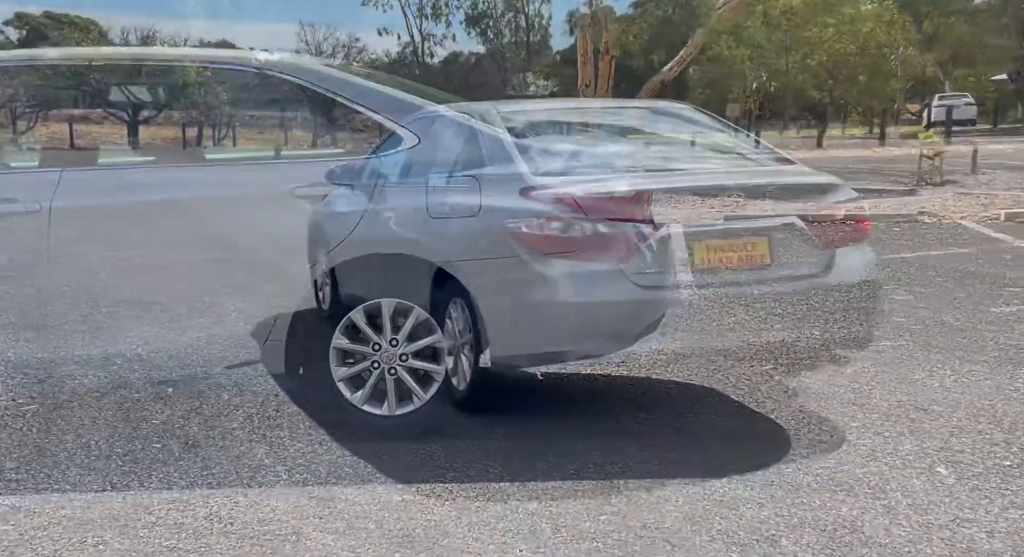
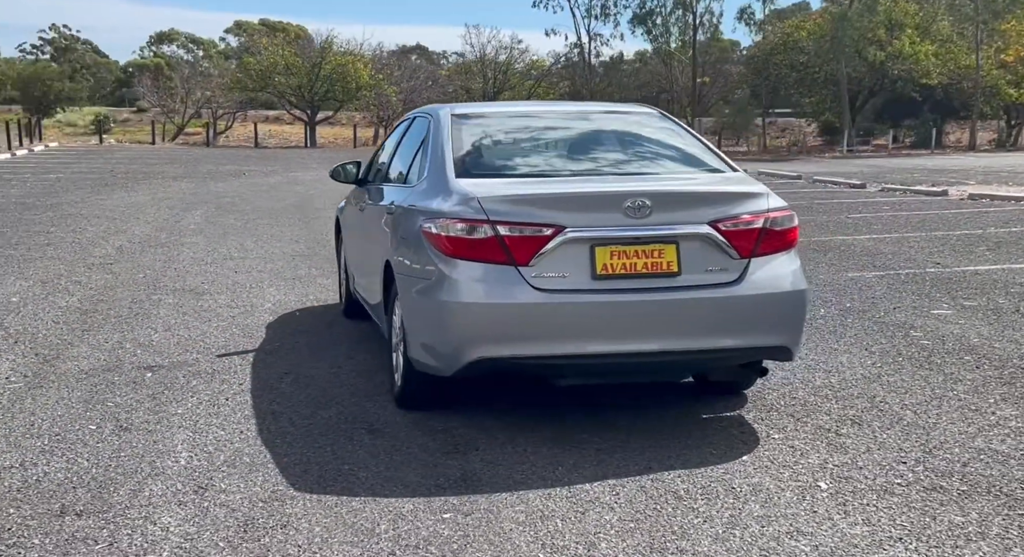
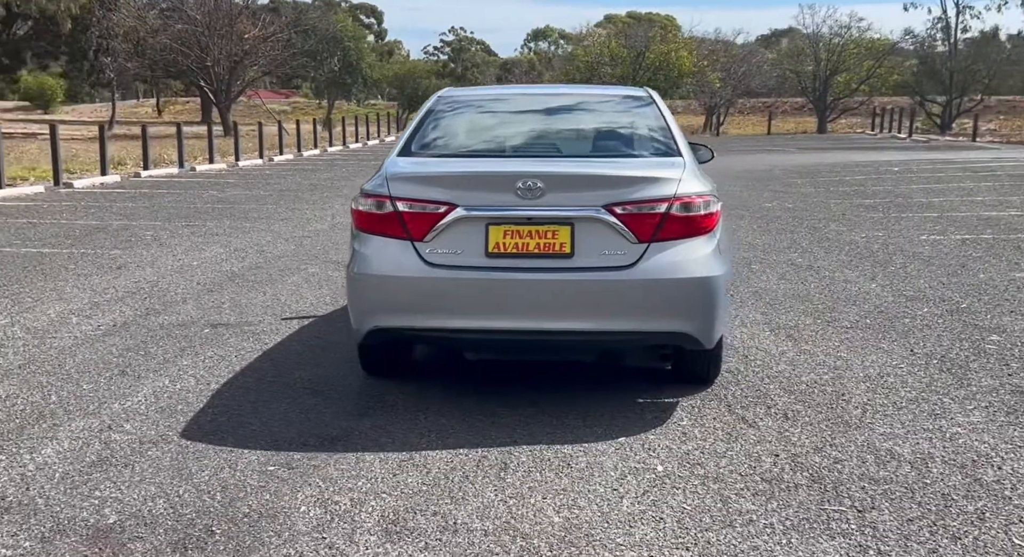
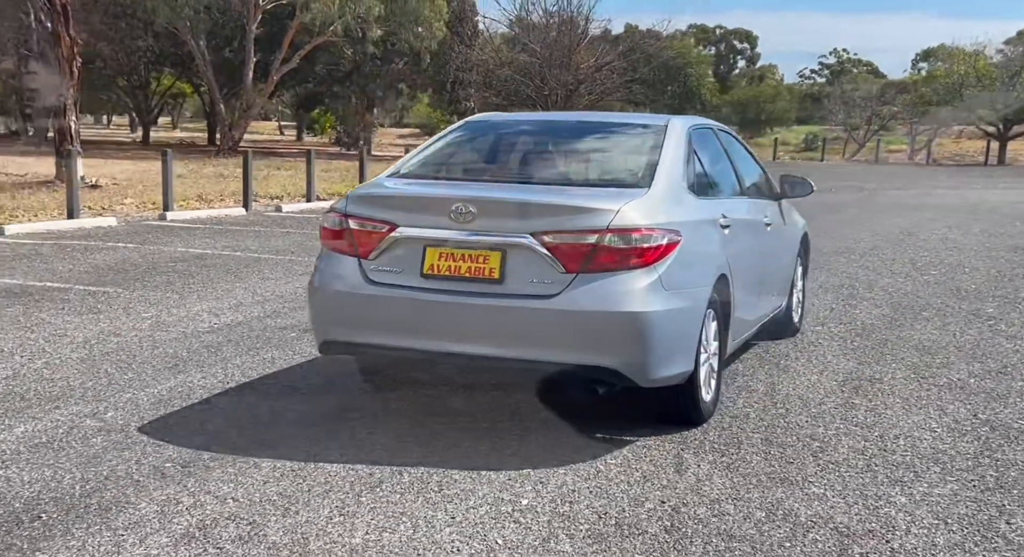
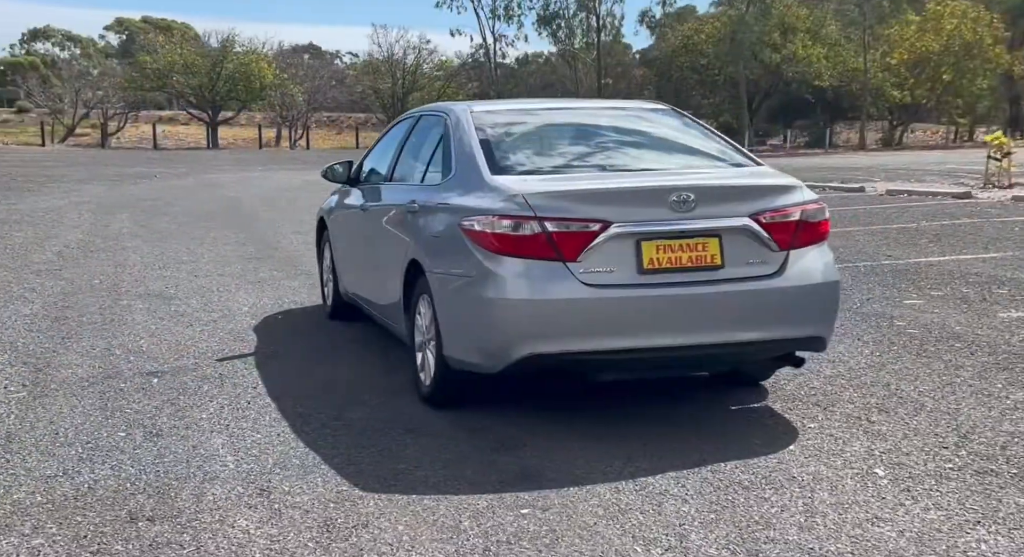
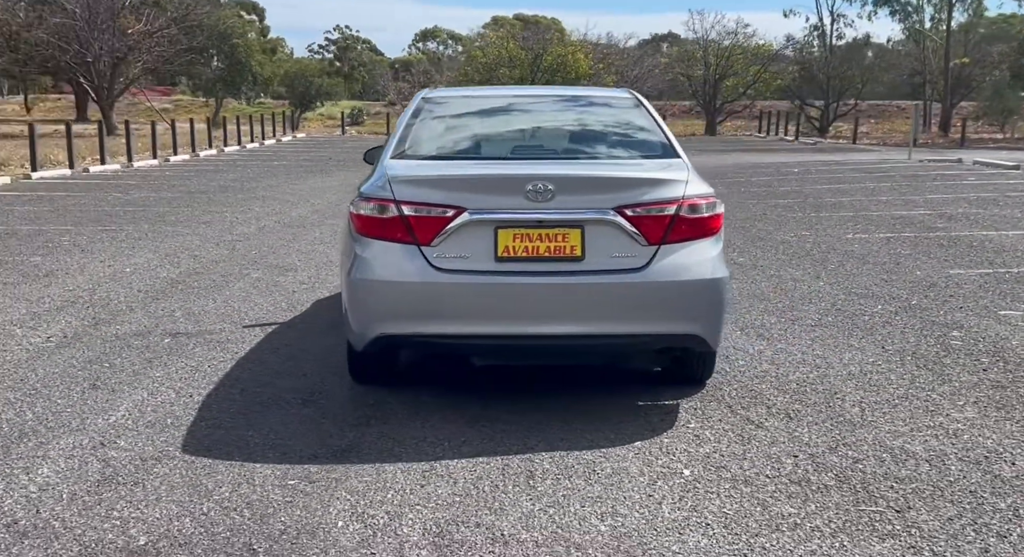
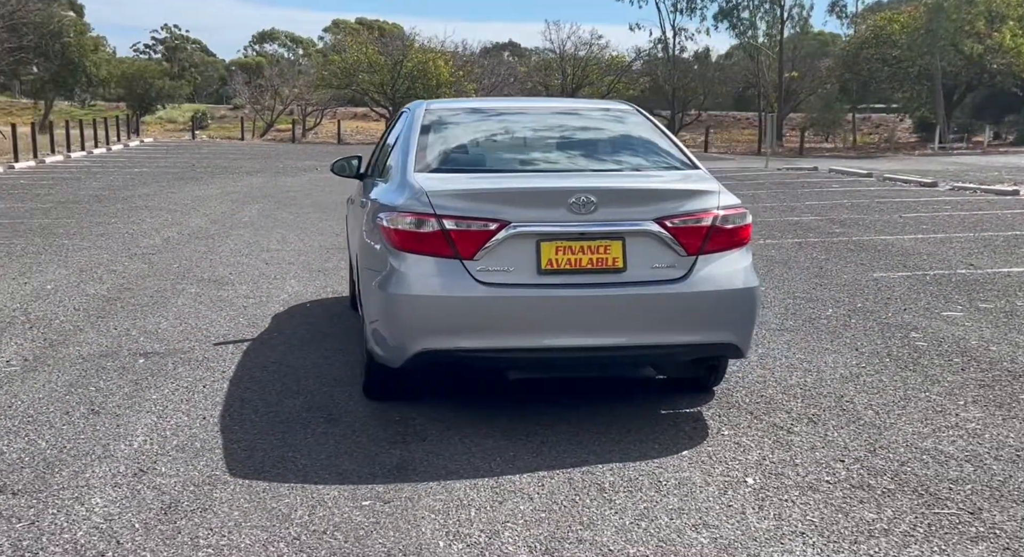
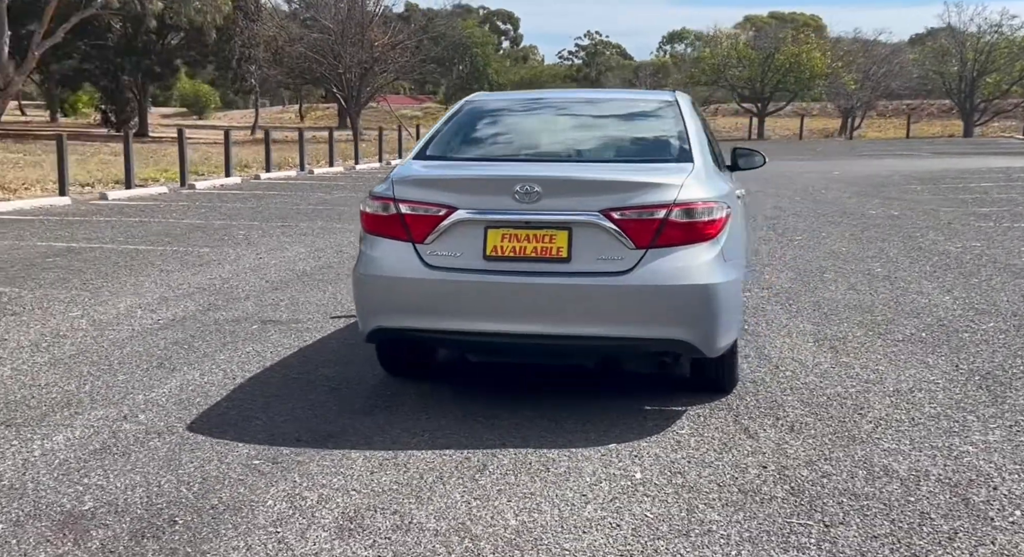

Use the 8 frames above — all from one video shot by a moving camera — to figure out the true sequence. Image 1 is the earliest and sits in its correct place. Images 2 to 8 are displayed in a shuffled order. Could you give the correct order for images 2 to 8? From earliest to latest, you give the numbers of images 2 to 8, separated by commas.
5, 2, 7, 6, 3, 8, 4
